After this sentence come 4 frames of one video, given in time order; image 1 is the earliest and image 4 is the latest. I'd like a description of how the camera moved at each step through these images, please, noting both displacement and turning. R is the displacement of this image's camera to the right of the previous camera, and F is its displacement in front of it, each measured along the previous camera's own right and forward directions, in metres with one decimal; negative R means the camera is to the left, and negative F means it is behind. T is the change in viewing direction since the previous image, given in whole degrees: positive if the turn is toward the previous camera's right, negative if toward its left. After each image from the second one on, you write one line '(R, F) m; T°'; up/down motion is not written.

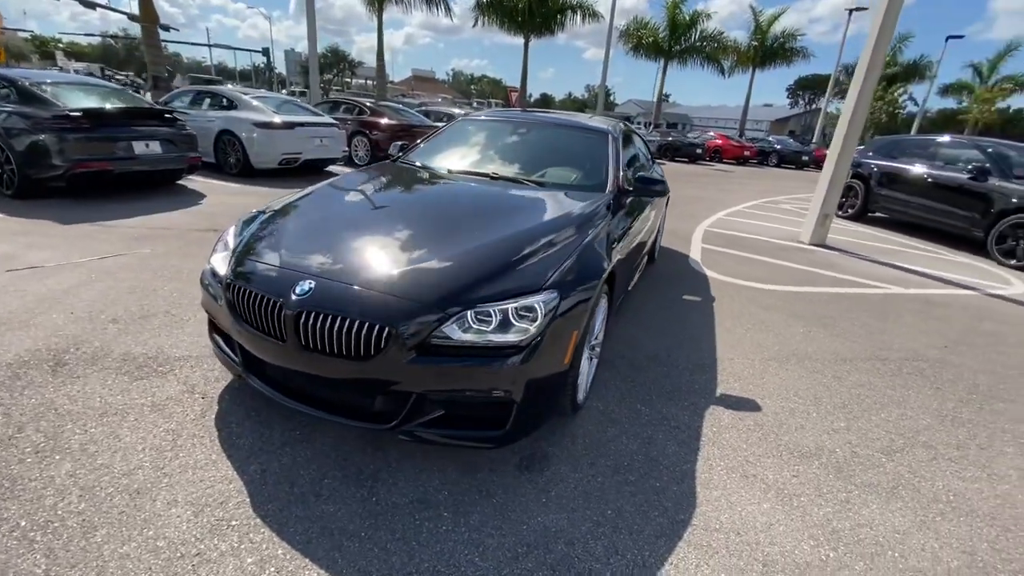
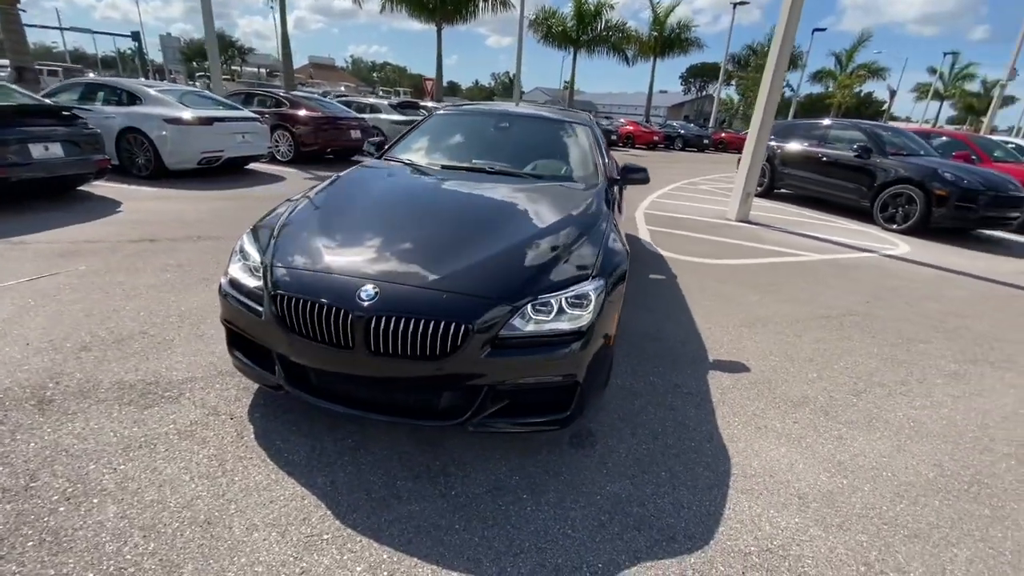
(-0.6, 0.0) m; +10°
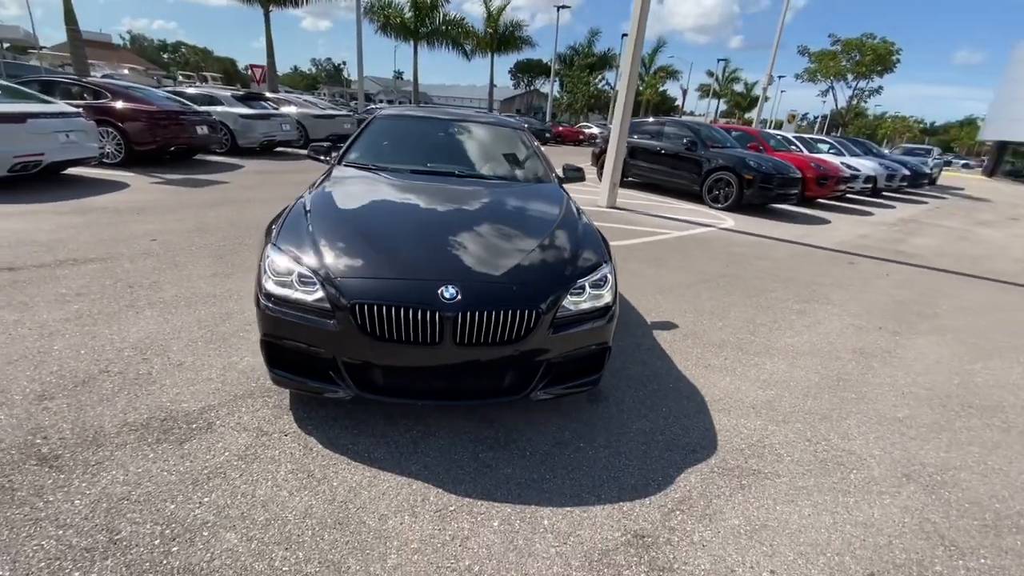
(-1.0, -0.2) m; +18°
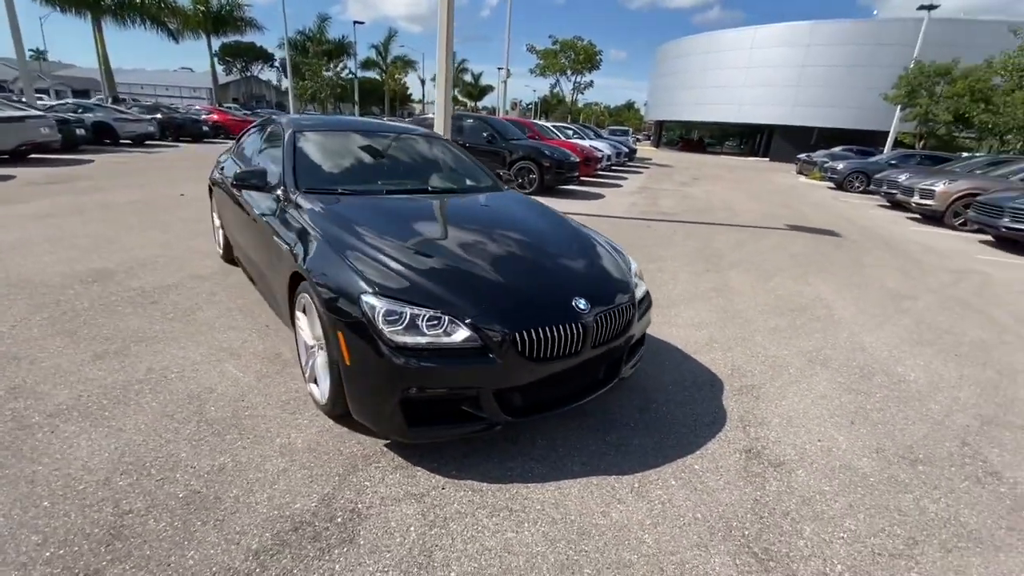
(-1.7, +0.2) m; +27°
